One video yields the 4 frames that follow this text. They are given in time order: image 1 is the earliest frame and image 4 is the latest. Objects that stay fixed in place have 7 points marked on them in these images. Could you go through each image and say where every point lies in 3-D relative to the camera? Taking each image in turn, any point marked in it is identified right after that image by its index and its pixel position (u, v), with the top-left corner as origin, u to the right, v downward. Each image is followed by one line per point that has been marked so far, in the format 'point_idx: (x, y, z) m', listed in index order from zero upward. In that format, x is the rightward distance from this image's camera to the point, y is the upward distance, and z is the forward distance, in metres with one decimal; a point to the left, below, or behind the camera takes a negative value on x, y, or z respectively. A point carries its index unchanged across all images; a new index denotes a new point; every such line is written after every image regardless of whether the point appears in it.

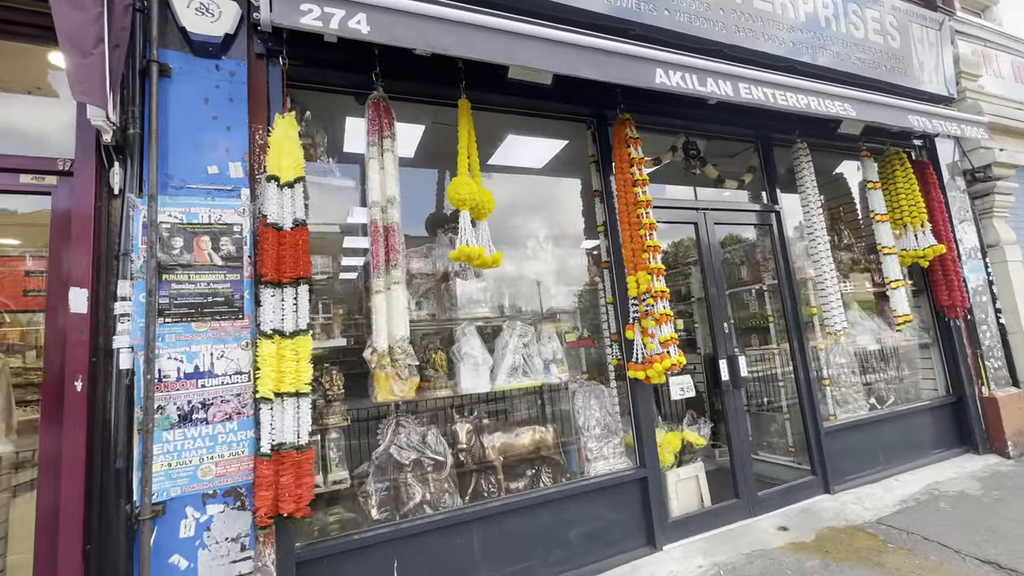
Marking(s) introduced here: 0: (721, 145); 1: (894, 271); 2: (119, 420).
0: (+1.9, +1.3, +4.1) m
1: (+3.4, +0.2, +4.1) m
2: (-1.6, -0.5, +1.9) m
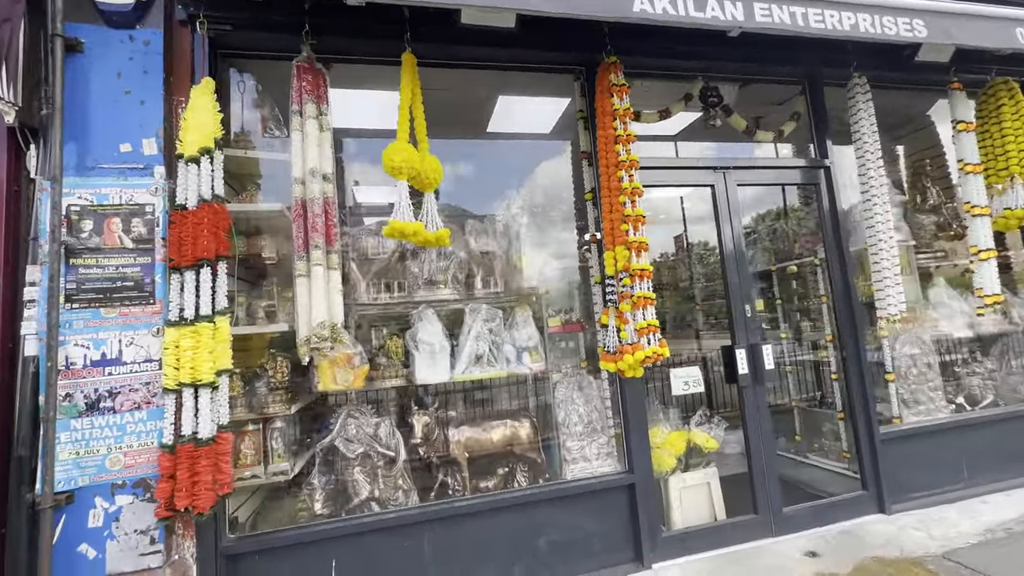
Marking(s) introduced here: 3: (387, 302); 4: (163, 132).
0: (+1.8, +1.4, +3.4) m
1: (+3.3, +0.4, +3.2) m
2: (-2.0, -0.5, +1.8) m
3: (-0.7, -0.1, +2.6) m
4: (-1.6, +0.7, +2.1) m
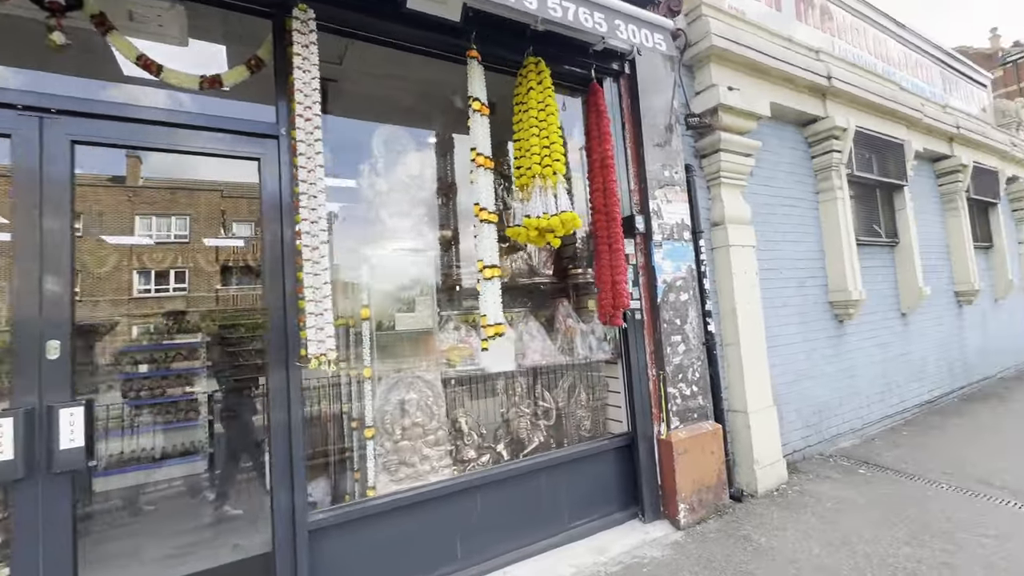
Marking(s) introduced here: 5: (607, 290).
0: (-1.6, +1.4, +2.2) m
1: (-0.1, +0.2, +2.5) m
2: (-4.9, -0.5, -0.3) m
3: (-3.9, -0.1, +0.8) m
4: (-4.6, +0.7, +0.1) m
5: (+0.6, 0.0, +3.0) m
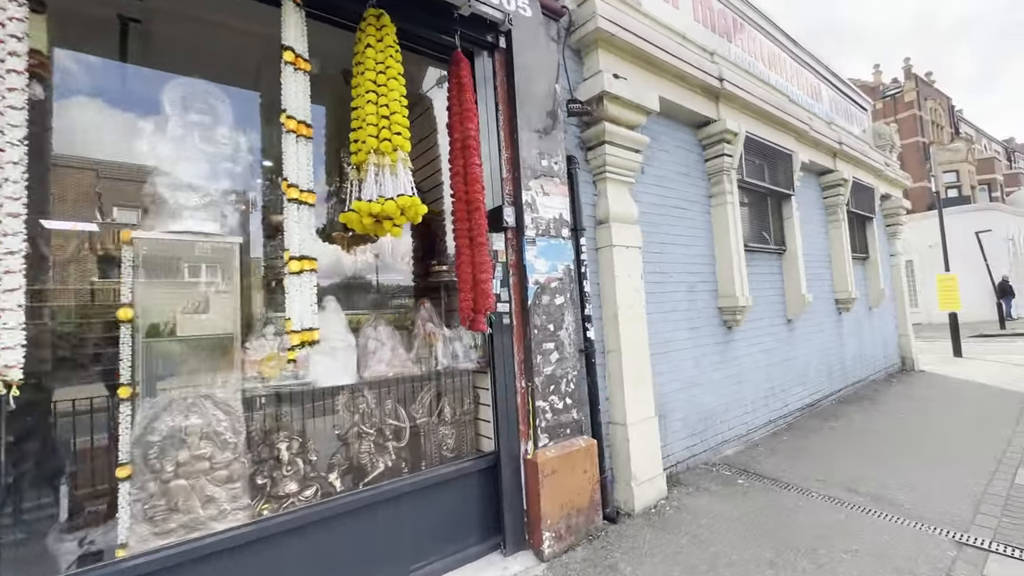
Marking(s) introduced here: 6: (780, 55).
0: (-2.3, +1.4, +1.5) m
1: (-0.9, +0.2, +2.0) m
2: (-5.3, -0.4, -1.4) m
3: (-4.4, 0.0, -0.2) m
4: (-5.0, +0.8, -1.0) m
5: (-0.3, 0.0, +2.6) m
6: (+3.4, +3.0, +5.7) m
